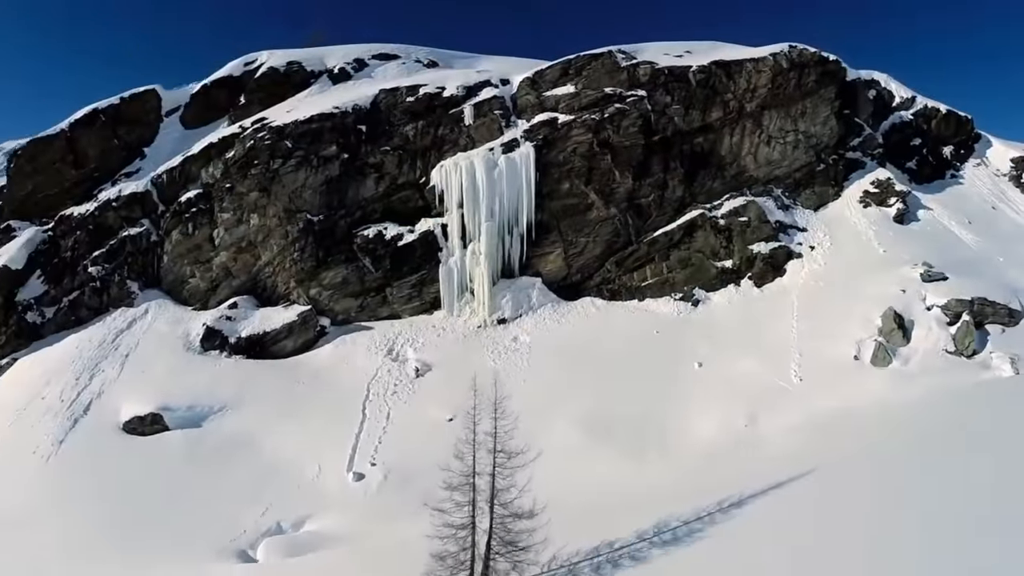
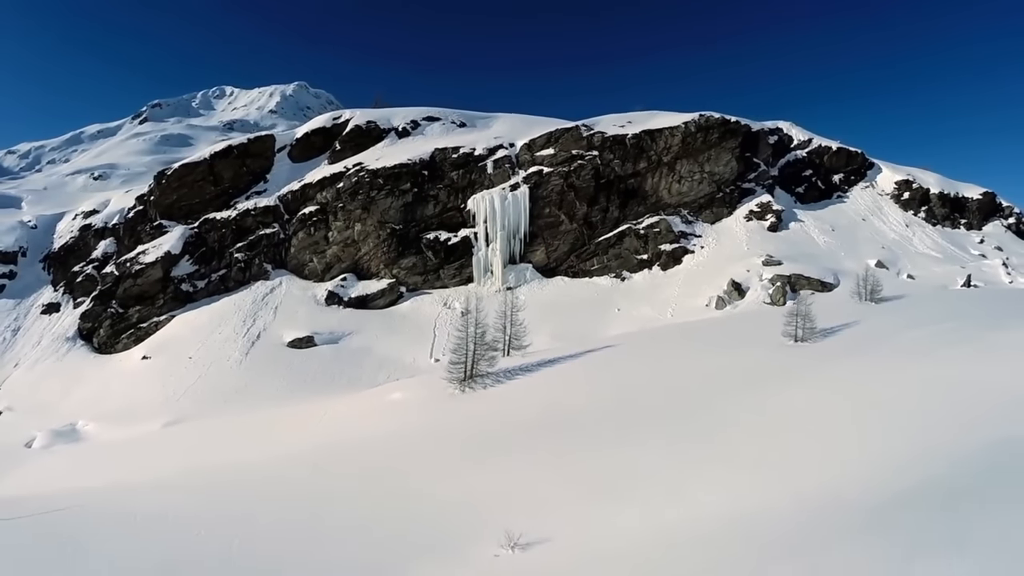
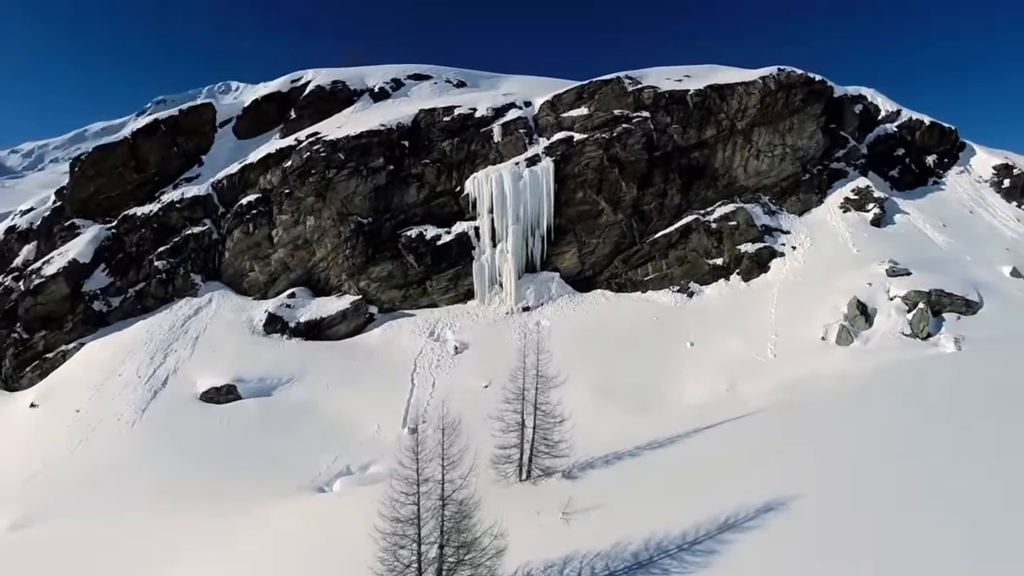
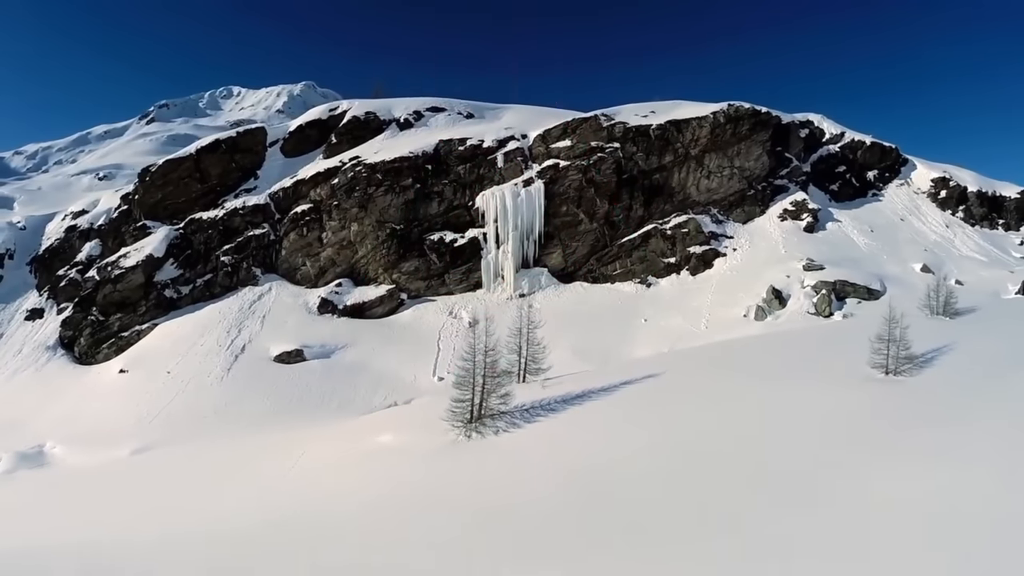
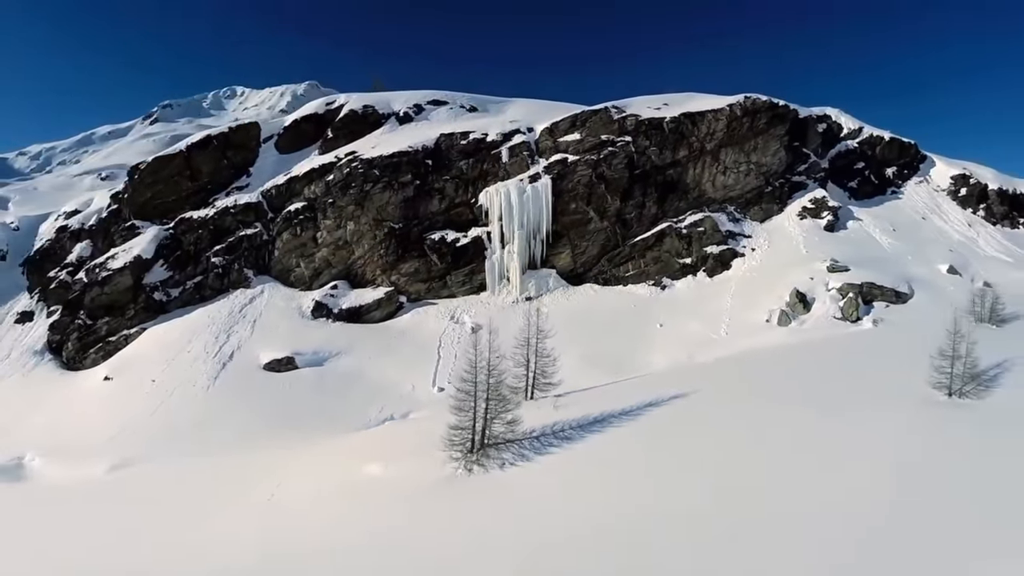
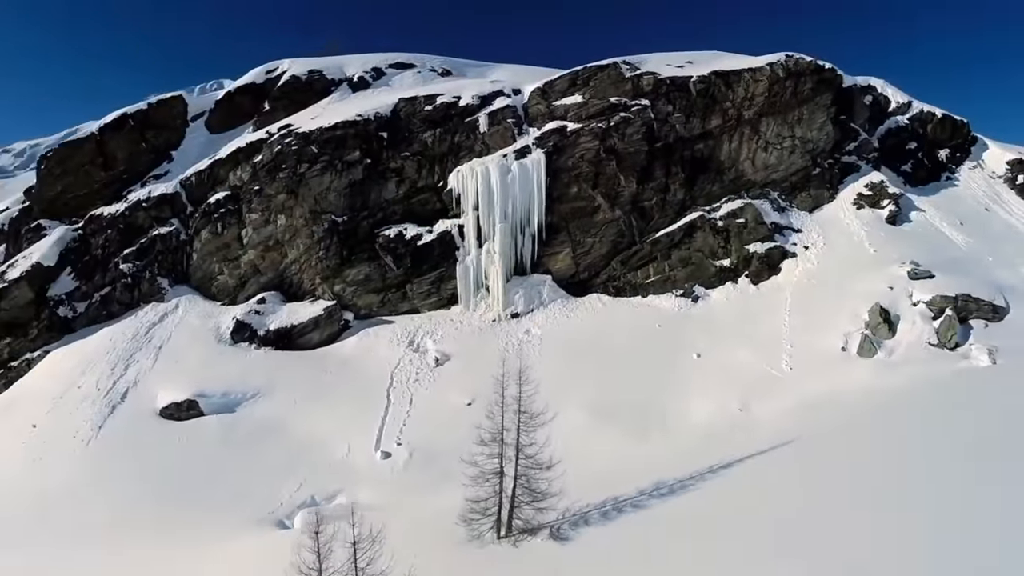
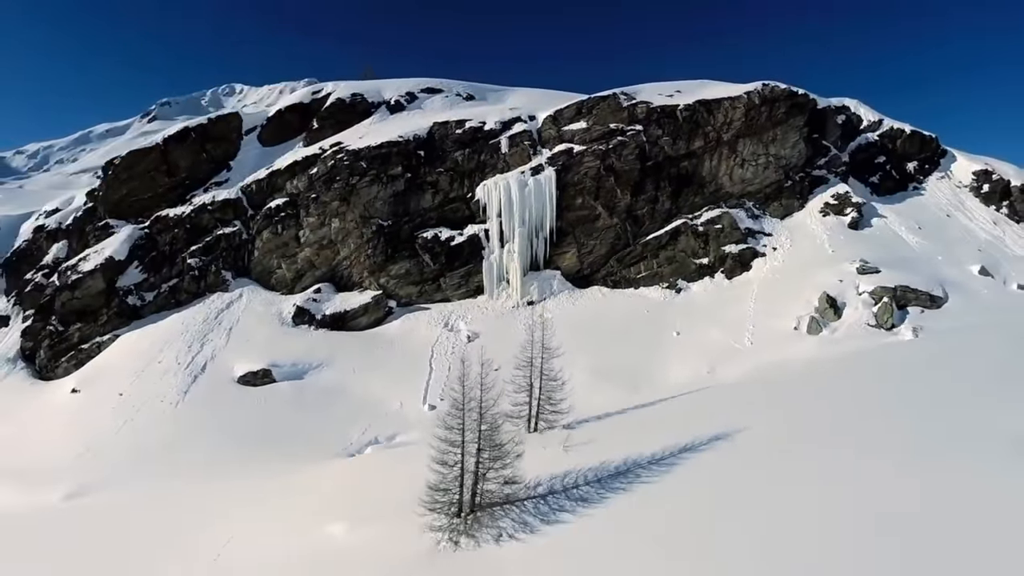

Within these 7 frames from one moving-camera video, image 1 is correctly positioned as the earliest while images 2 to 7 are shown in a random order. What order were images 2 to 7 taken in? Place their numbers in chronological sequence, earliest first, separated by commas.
6, 3, 7, 5, 4, 2
